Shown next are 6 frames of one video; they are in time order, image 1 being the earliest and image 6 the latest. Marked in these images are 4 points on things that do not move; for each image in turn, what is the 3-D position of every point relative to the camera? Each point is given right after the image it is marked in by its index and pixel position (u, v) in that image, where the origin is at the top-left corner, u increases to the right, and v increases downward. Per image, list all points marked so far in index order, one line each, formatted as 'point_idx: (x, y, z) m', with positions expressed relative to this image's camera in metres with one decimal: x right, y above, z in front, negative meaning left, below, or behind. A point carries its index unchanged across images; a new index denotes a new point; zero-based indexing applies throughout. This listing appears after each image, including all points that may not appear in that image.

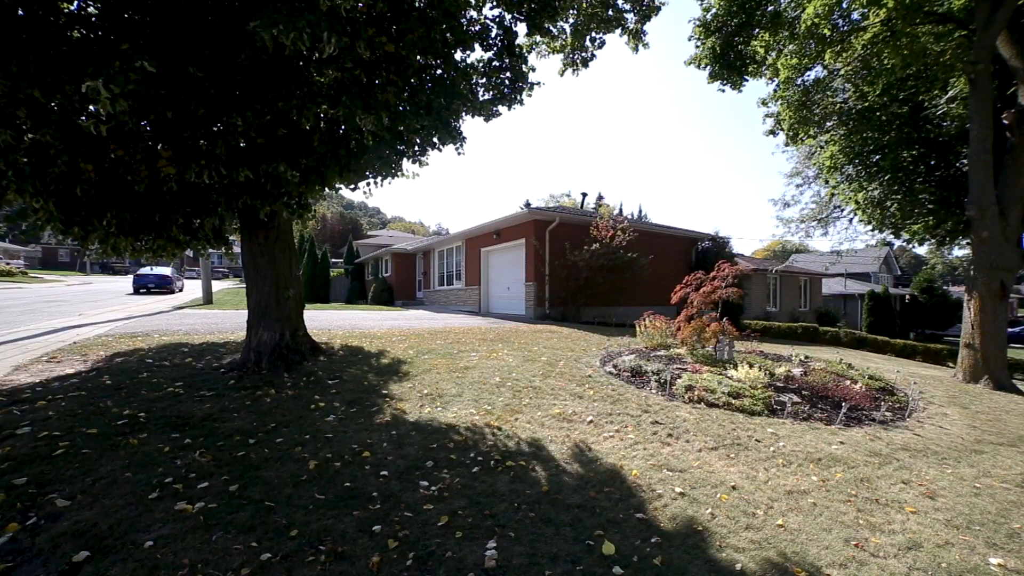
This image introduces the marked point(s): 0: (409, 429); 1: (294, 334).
0: (-1.9, -2.6, +4.0) m
1: (-6.1, -1.3, +6.1) m
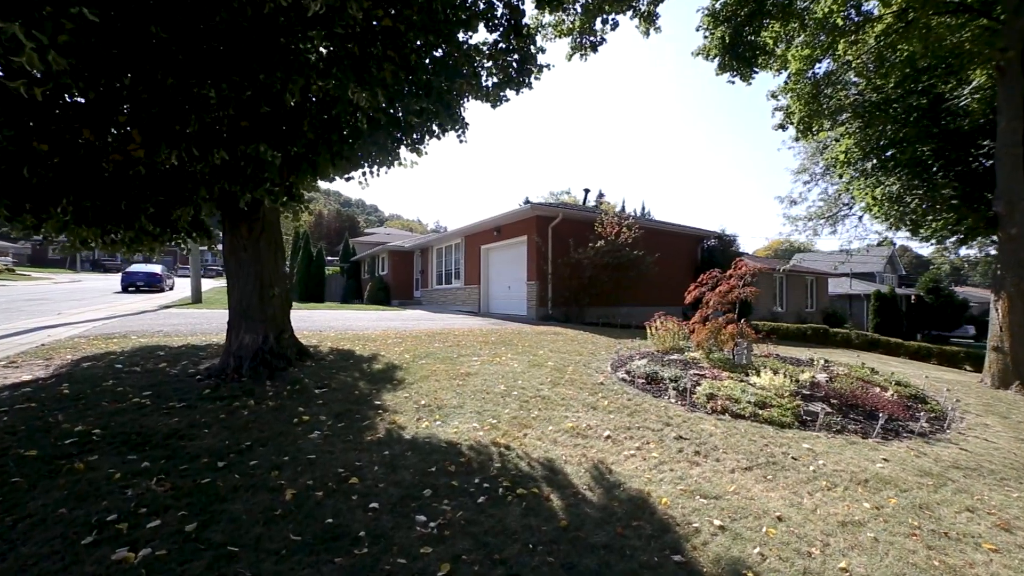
0: (-1.7, -2.6, +3.5) m
1: (-6.0, -1.2, +5.6) m
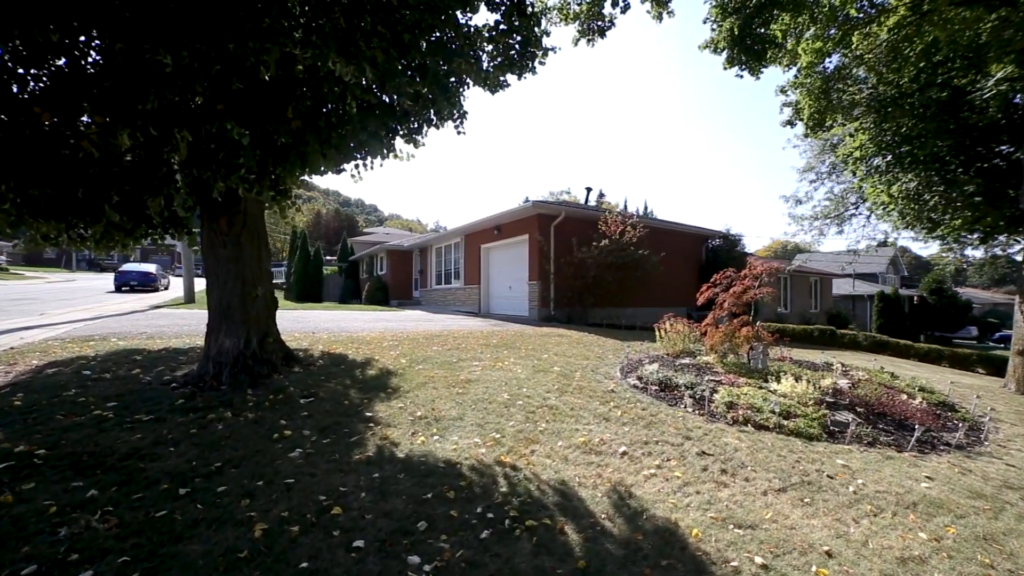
0: (-1.6, -2.6, +3.1) m
1: (-5.9, -1.2, +5.1) m
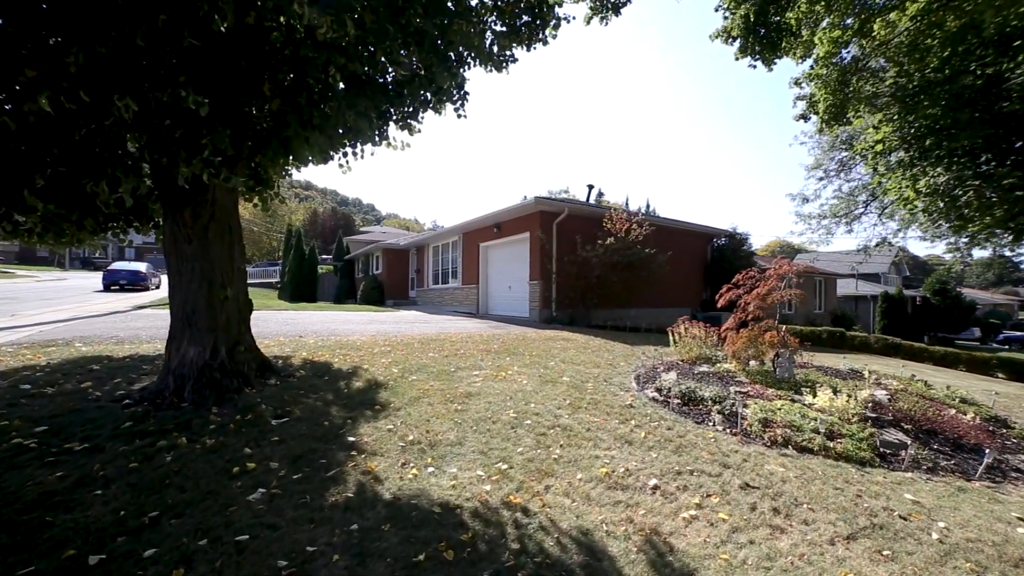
0: (-1.5, -2.6, +2.5) m
1: (-5.7, -1.3, +4.5) m
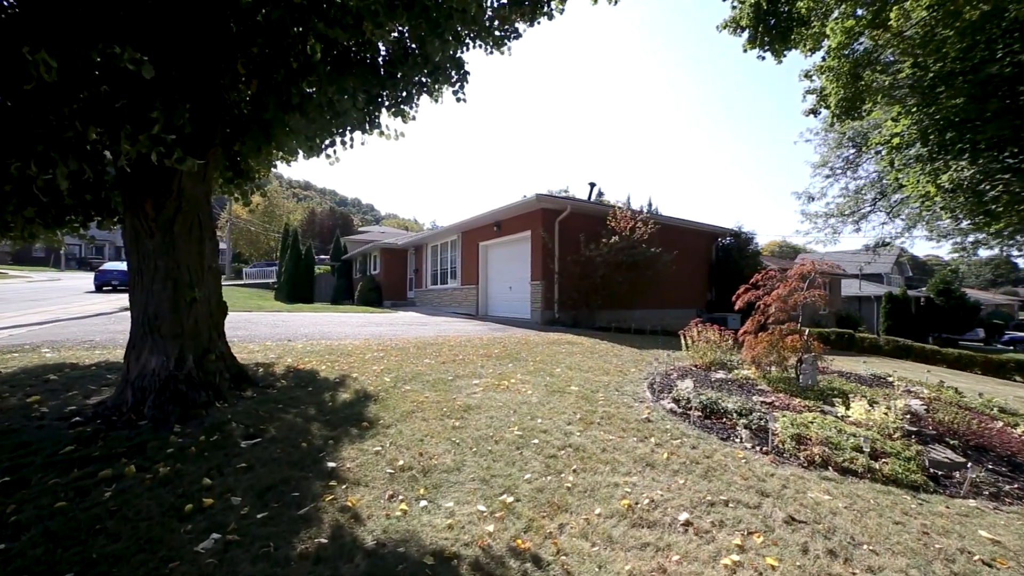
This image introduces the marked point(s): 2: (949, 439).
0: (-1.4, -2.6, +2.0) m
1: (-5.7, -1.3, +4.0) m
2: (+8.2, -2.8, +4.1) m
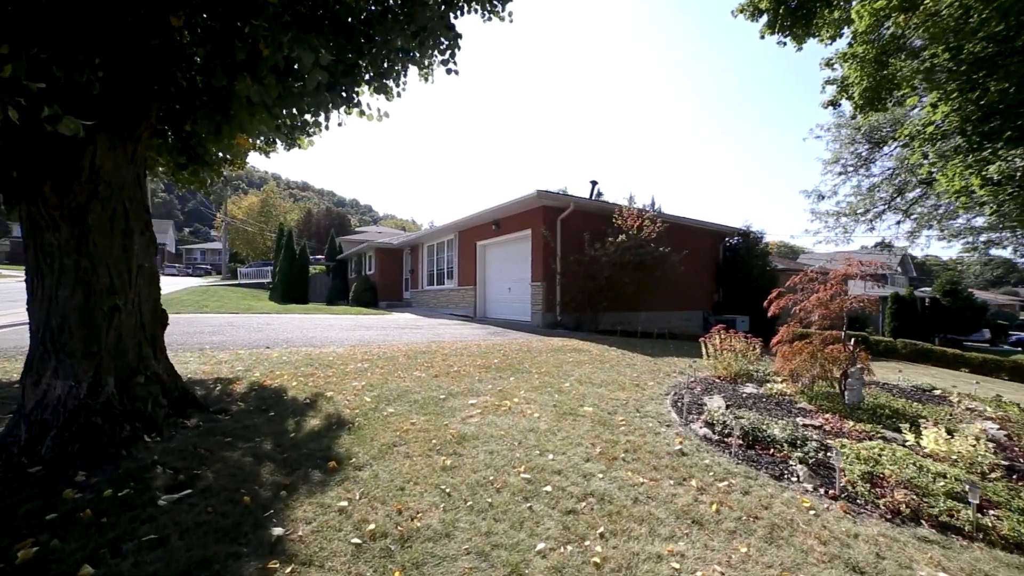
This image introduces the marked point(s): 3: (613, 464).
0: (-1.3, -2.7, +1.2) m
1: (-5.6, -1.3, +3.2) m
2: (+8.3, -2.9, +3.4) m
3: (+1.5, -2.5, +3.2) m
